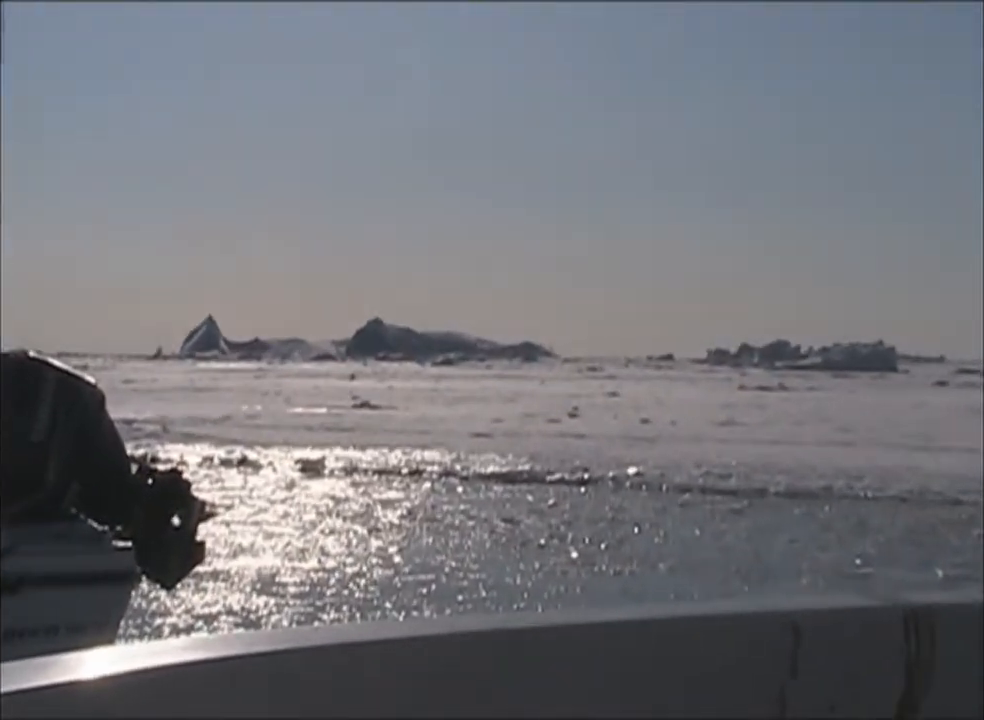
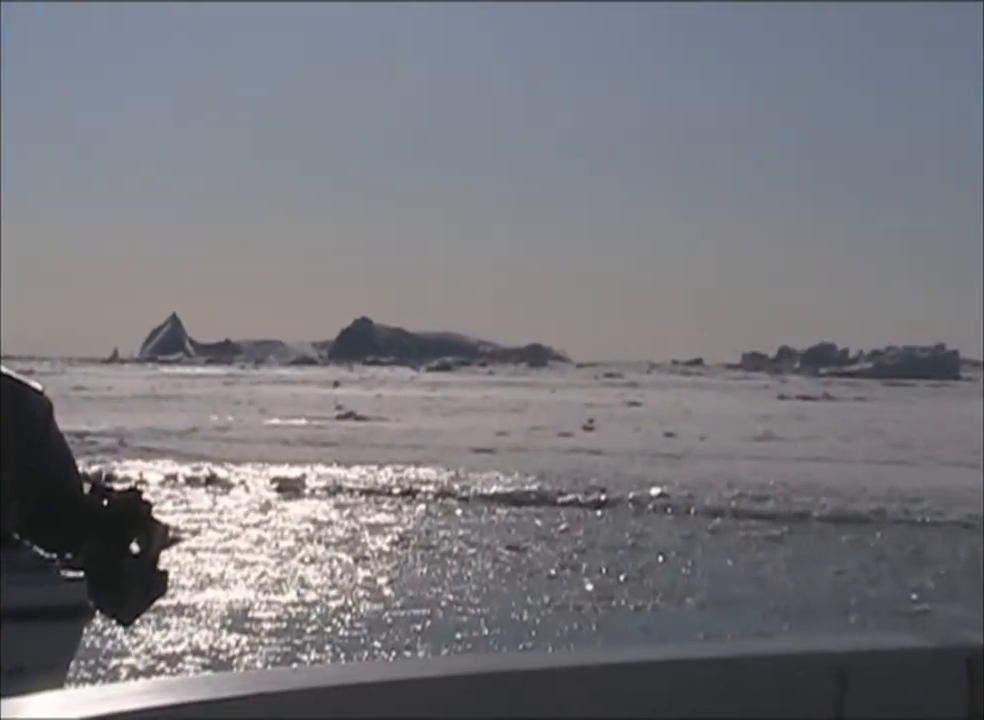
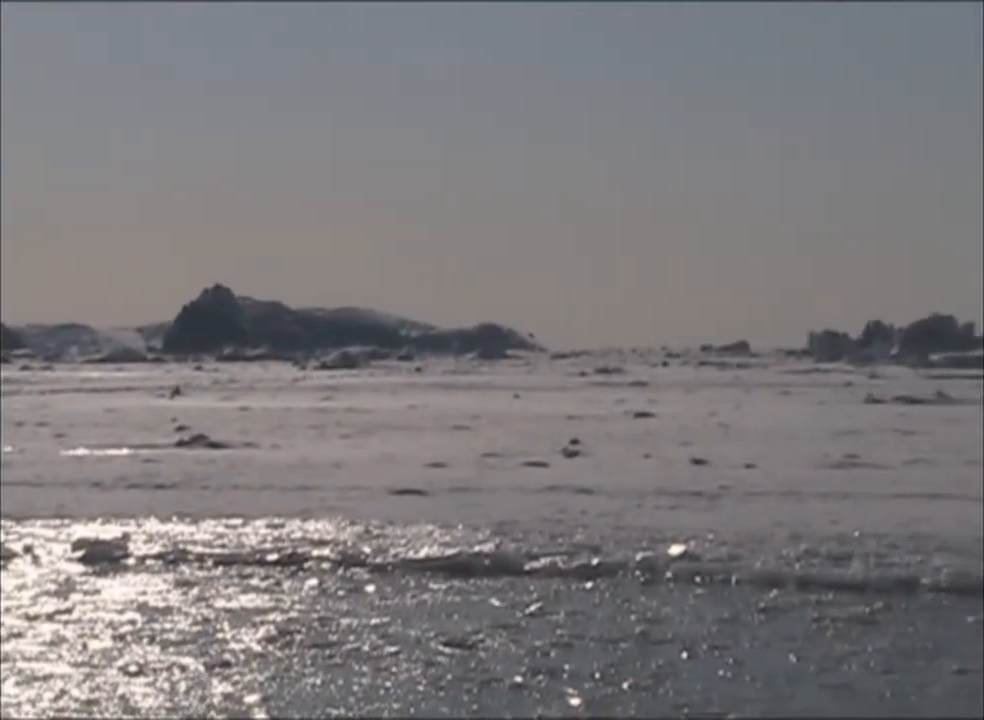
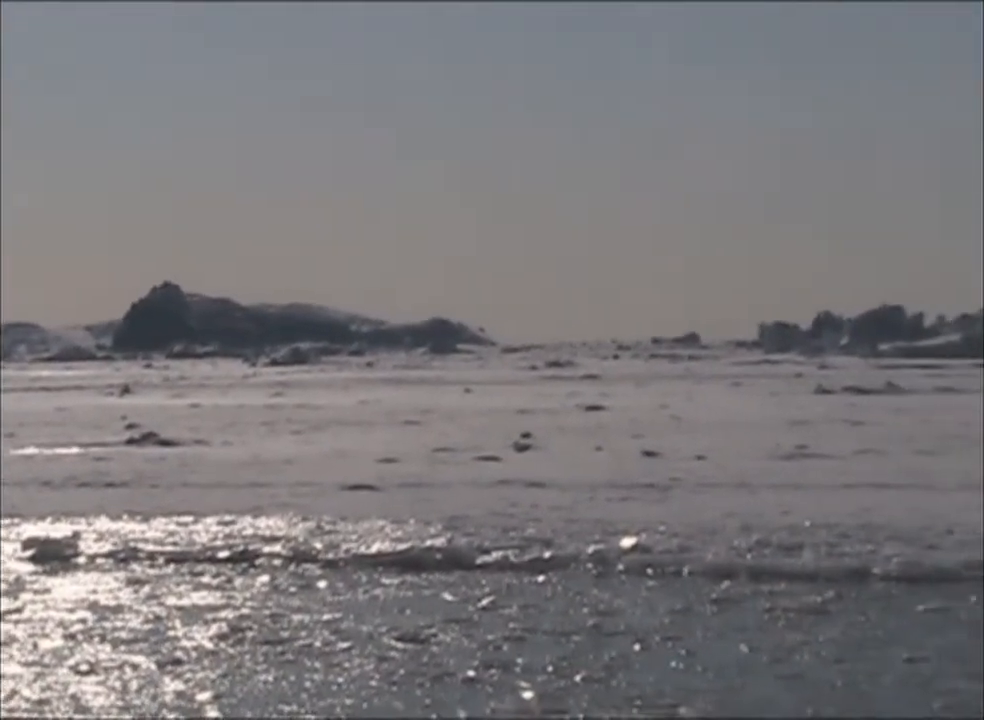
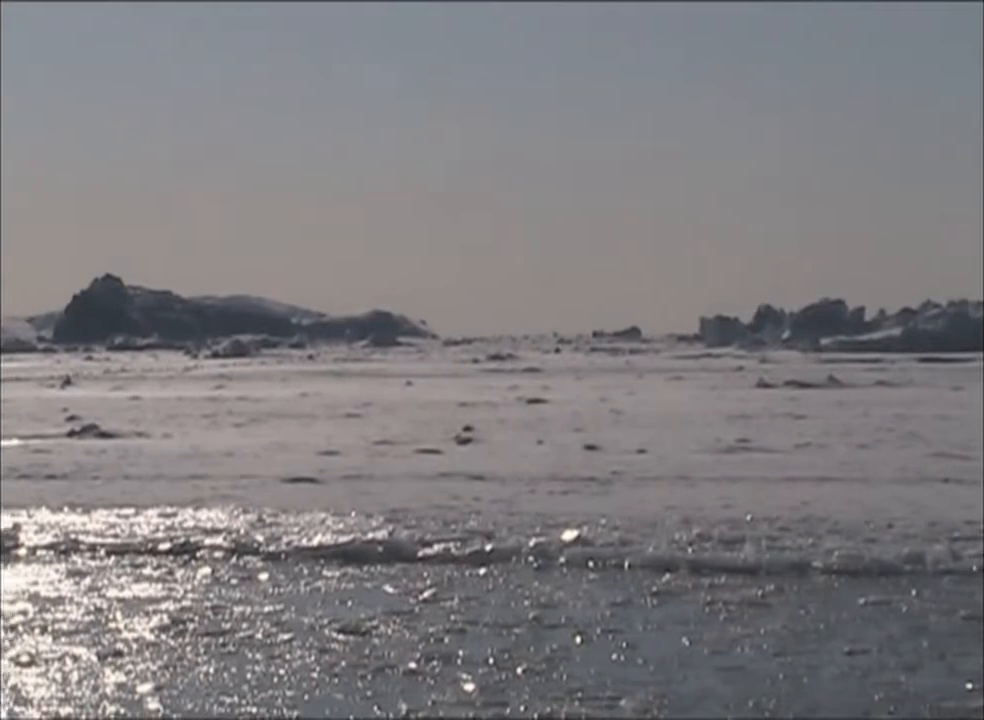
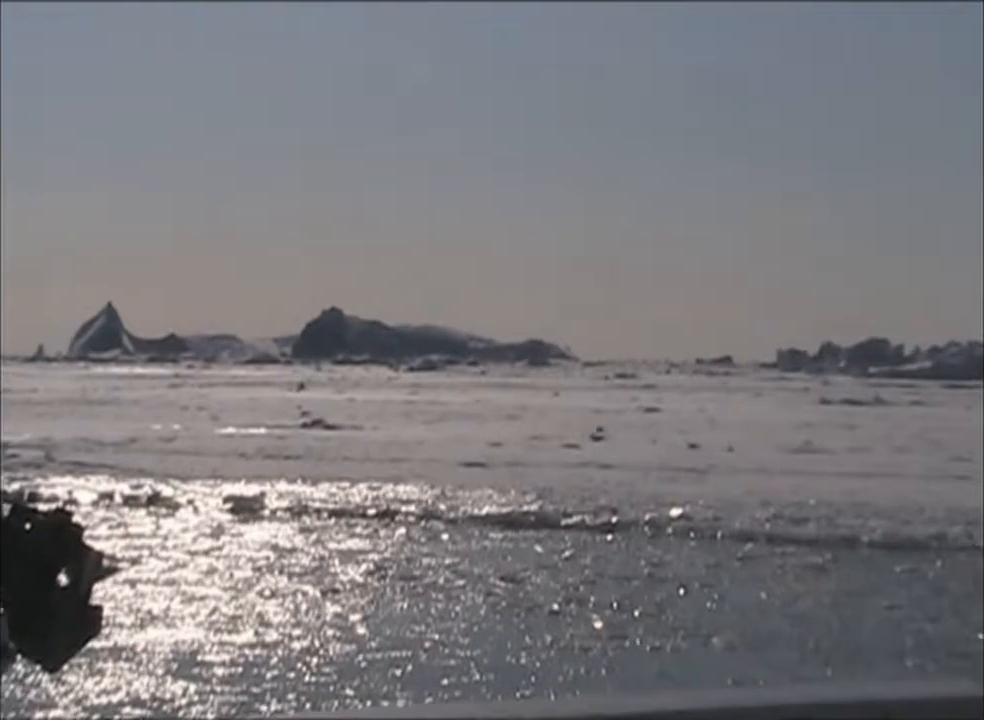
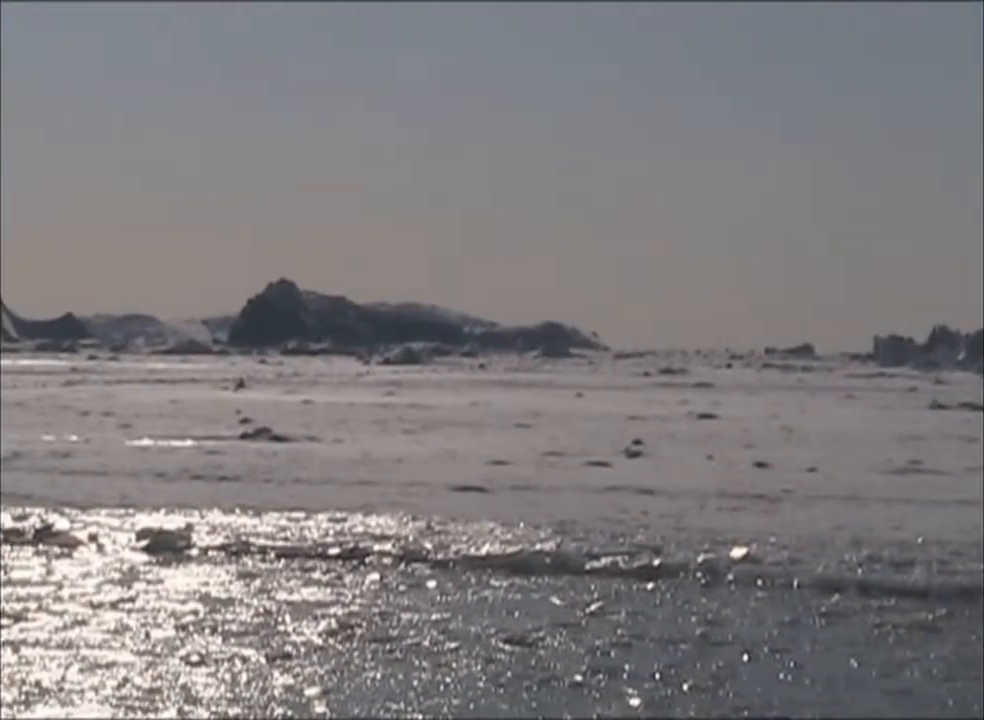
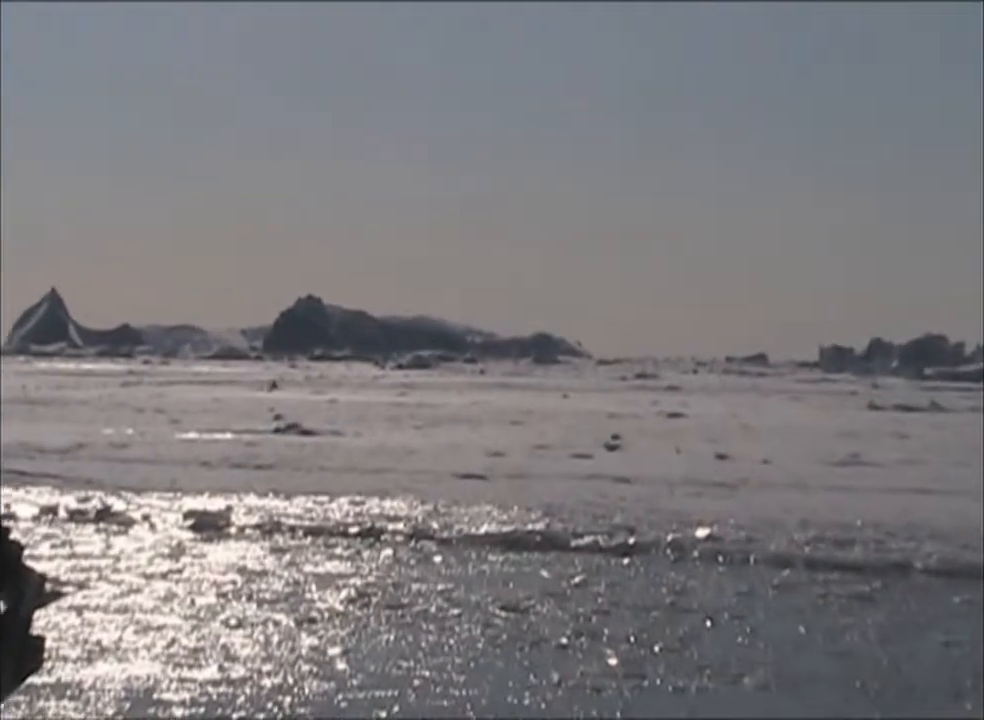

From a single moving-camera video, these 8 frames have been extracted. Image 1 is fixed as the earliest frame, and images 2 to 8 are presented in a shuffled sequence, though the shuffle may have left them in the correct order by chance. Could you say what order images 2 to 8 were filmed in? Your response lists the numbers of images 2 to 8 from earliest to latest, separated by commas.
2, 6, 8, 7, 3, 4, 5
